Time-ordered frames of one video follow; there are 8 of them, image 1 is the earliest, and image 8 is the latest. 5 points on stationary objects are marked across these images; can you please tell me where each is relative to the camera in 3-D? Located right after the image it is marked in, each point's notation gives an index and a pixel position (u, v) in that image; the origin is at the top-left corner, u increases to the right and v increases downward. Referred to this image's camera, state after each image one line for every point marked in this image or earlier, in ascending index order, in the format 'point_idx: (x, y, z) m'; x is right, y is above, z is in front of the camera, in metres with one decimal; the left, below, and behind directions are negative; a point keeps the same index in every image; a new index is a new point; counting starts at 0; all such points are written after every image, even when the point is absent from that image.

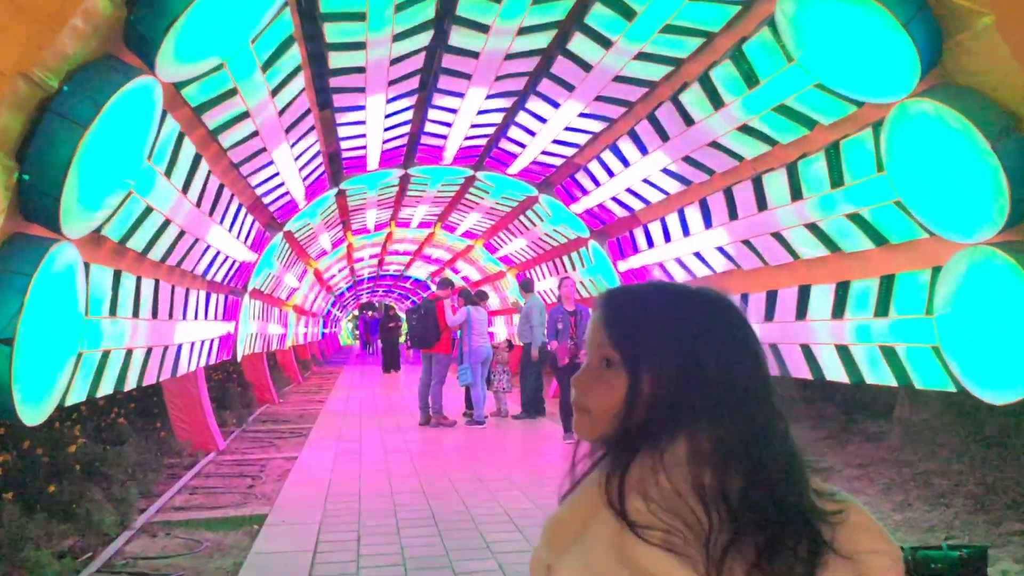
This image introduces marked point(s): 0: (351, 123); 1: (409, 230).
0: (-1.5, +1.6, +8.0) m
1: (-2.1, +1.3, +17.6) m
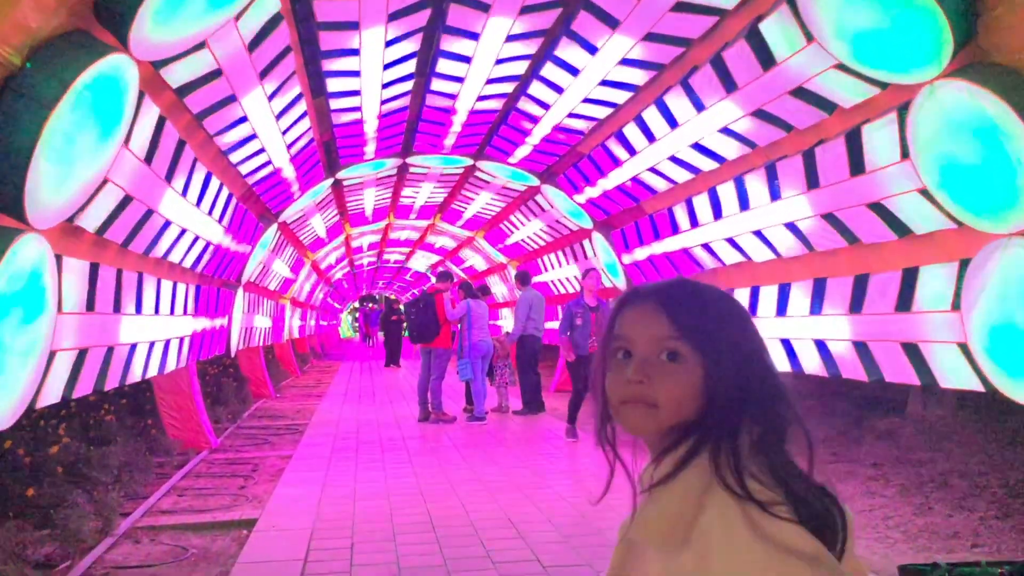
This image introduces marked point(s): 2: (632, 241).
0: (-1.5, +1.6, +7.7) m
1: (-2.1, +1.5, +17.3) m
2: (+1.4, +0.6, +9.6) m
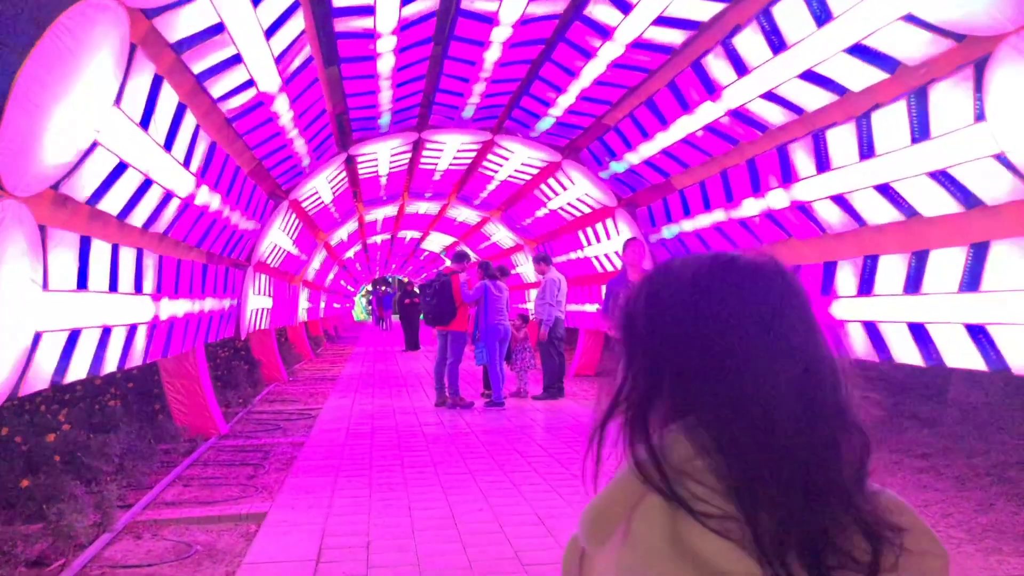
0: (-1.3, +1.8, +7.3) m
1: (-1.8, +1.8, +16.9) m
2: (+1.6, +0.8, +9.2) m
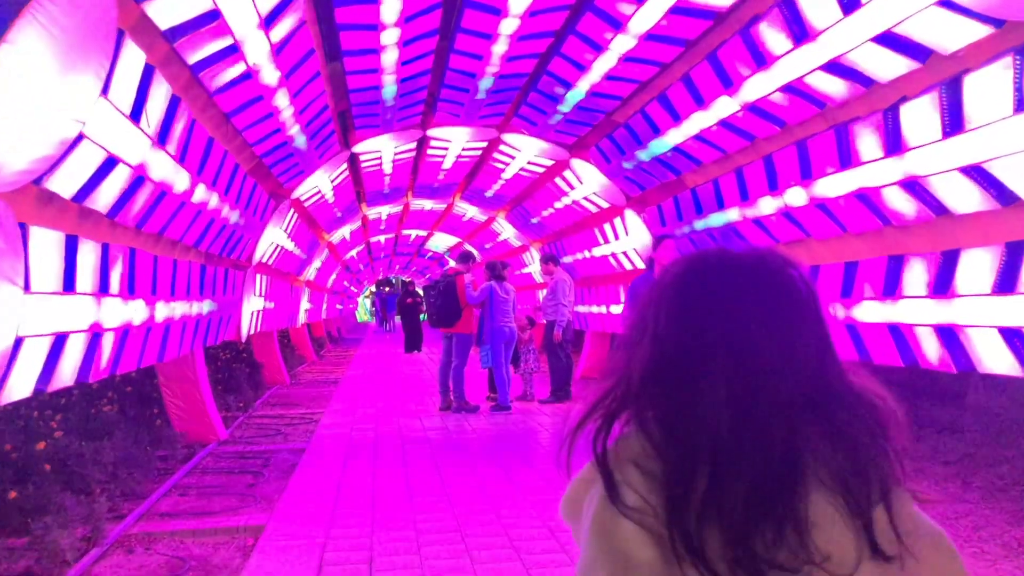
0: (-1.3, +1.8, +7.0) m
1: (-1.6, +1.8, +16.7) m
2: (+1.7, +0.8, +8.9) m
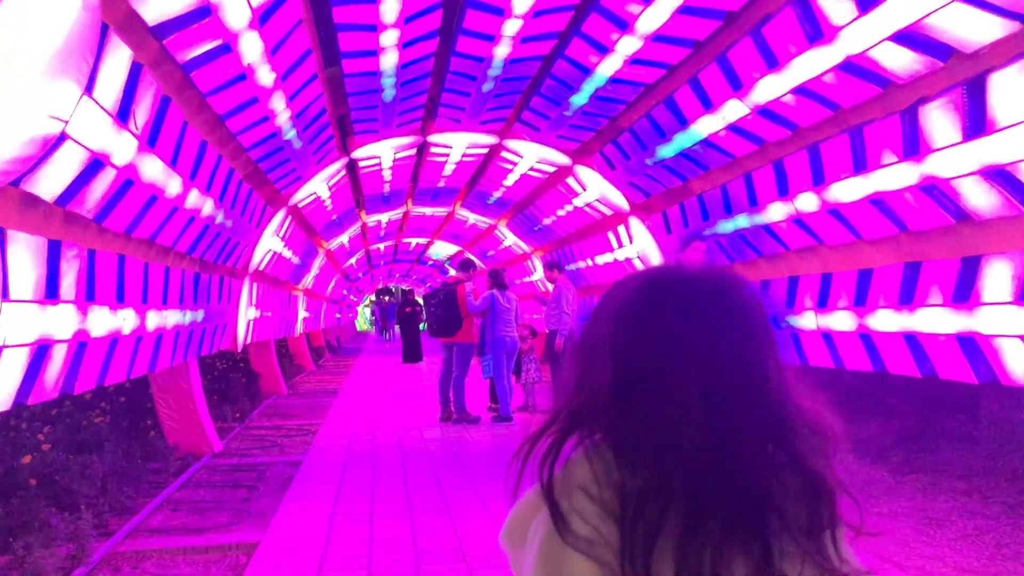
0: (-1.2, +1.7, +6.9) m
1: (-1.6, +1.6, +16.5) m
2: (+1.7, +0.7, +8.8) m
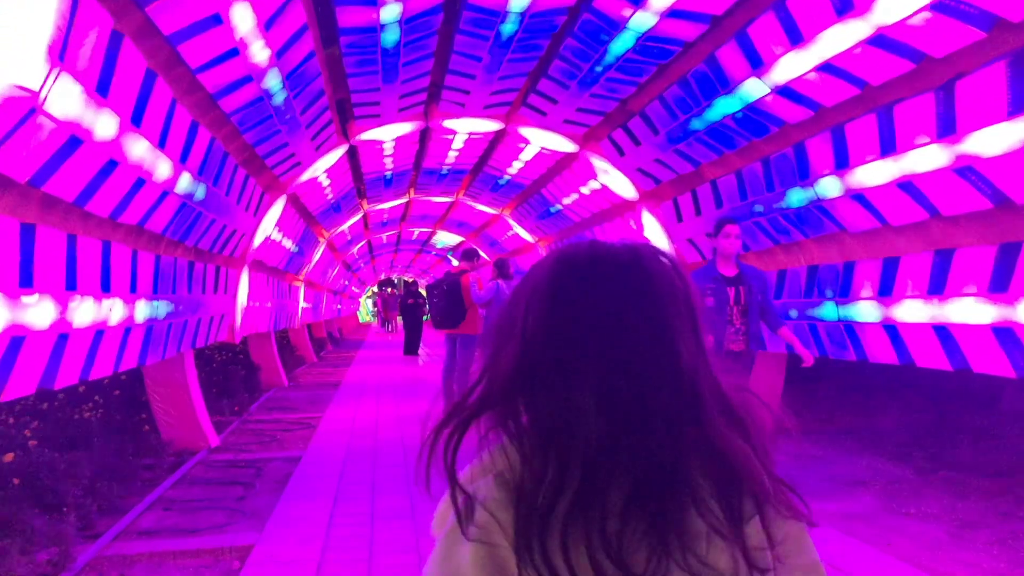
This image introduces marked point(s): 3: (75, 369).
0: (-1.2, +1.8, +6.6) m
1: (-1.5, +1.8, +16.2) m
2: (+1.8, +0.8, +8.5) m
3: (-2.2, -0.4, +4.2) m
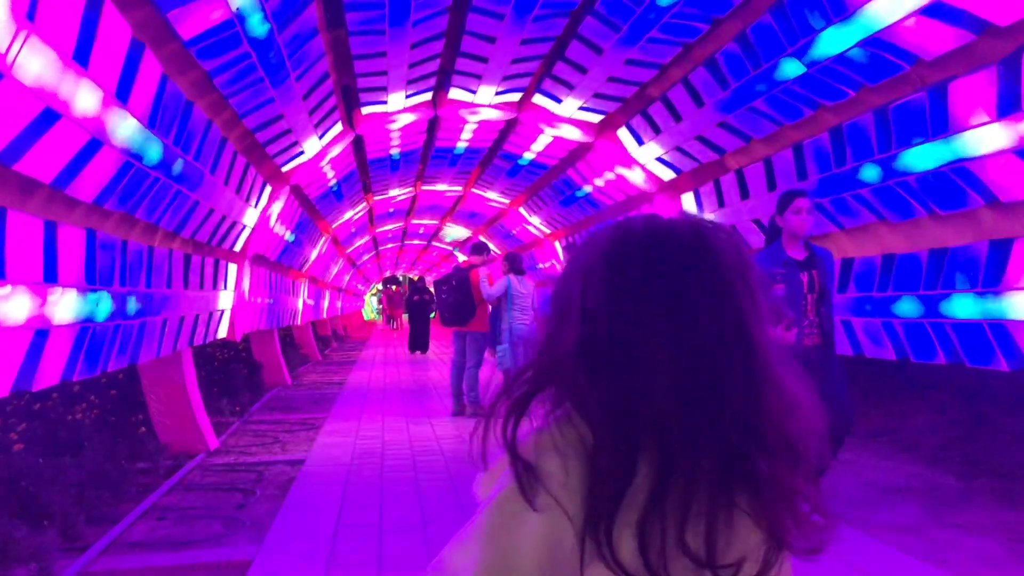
0: (-1.1, +1.9, +6.2) m
1: (-1.4, +1.9, +15.8) m
2: (+1.9, +0.8, +8.1) m
3: (-2.1, -0.4, +3.9) m
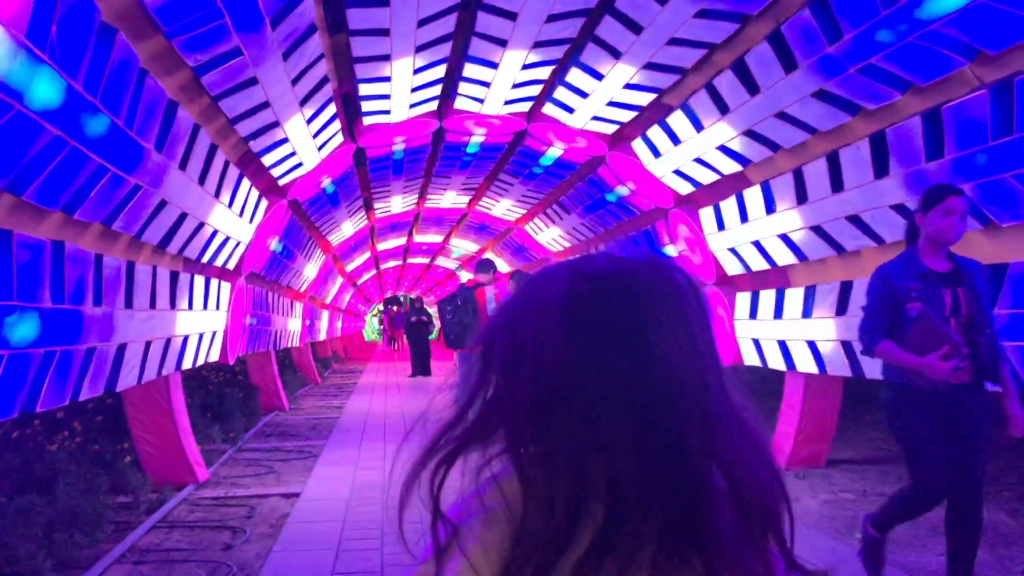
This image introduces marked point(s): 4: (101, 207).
0: (-1.0, +1.7, +5.8) m
1: (-1.3, +1.5, +15.4) m
2: (+2.0, +0.6, +7.6) m
3: (-2.0, -0.4, +3.4) m
4: (-2.0, +0.4, +4.1) m
